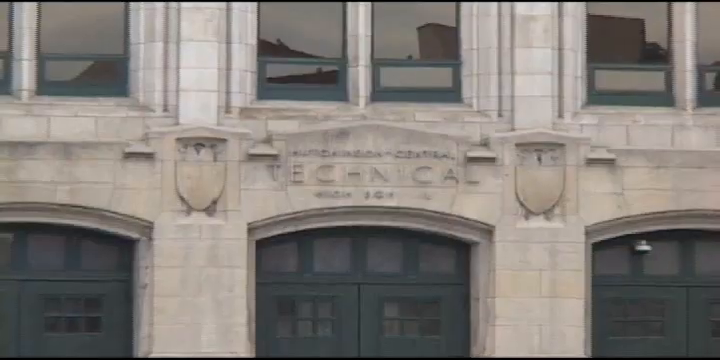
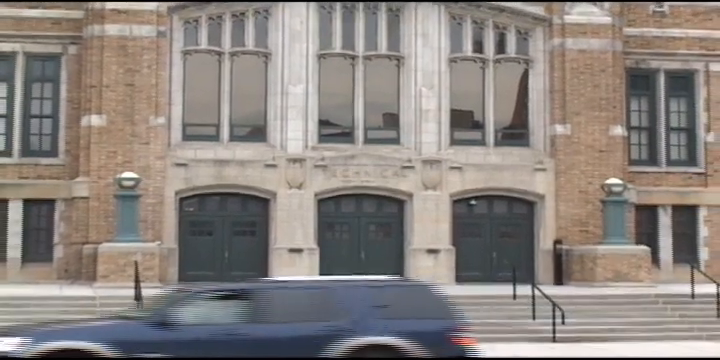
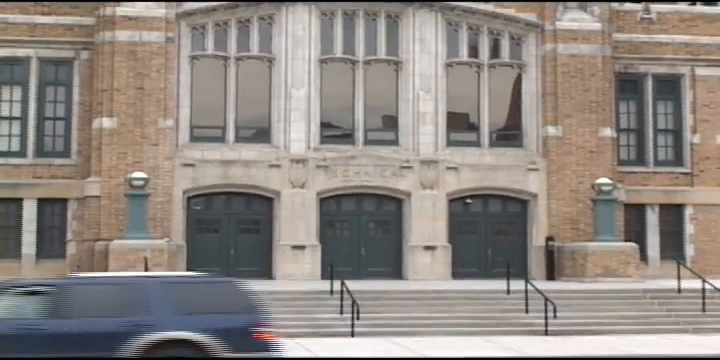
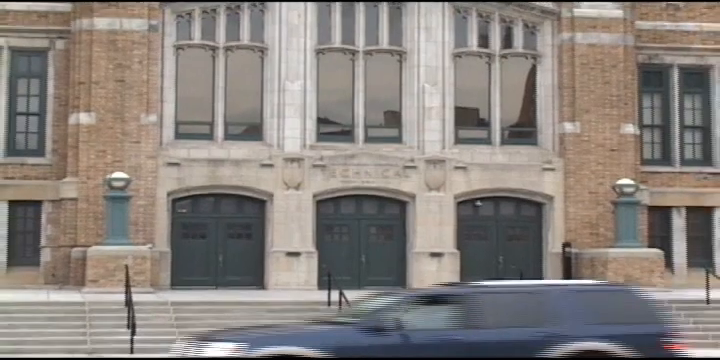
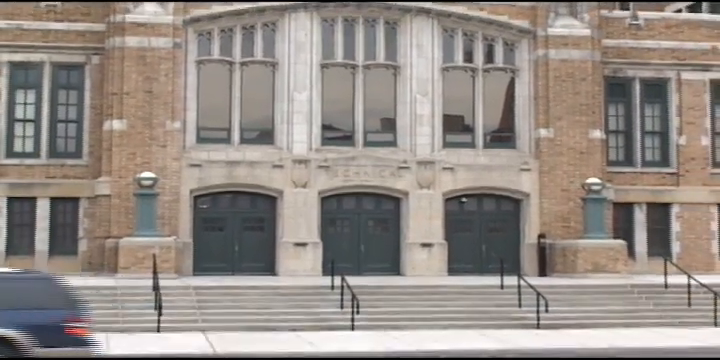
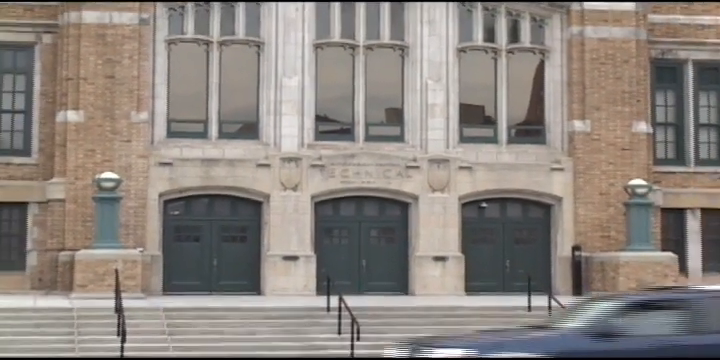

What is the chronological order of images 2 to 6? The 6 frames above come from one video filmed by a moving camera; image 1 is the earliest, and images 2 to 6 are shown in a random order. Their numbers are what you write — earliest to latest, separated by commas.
6, 4, 2, 3, 5
